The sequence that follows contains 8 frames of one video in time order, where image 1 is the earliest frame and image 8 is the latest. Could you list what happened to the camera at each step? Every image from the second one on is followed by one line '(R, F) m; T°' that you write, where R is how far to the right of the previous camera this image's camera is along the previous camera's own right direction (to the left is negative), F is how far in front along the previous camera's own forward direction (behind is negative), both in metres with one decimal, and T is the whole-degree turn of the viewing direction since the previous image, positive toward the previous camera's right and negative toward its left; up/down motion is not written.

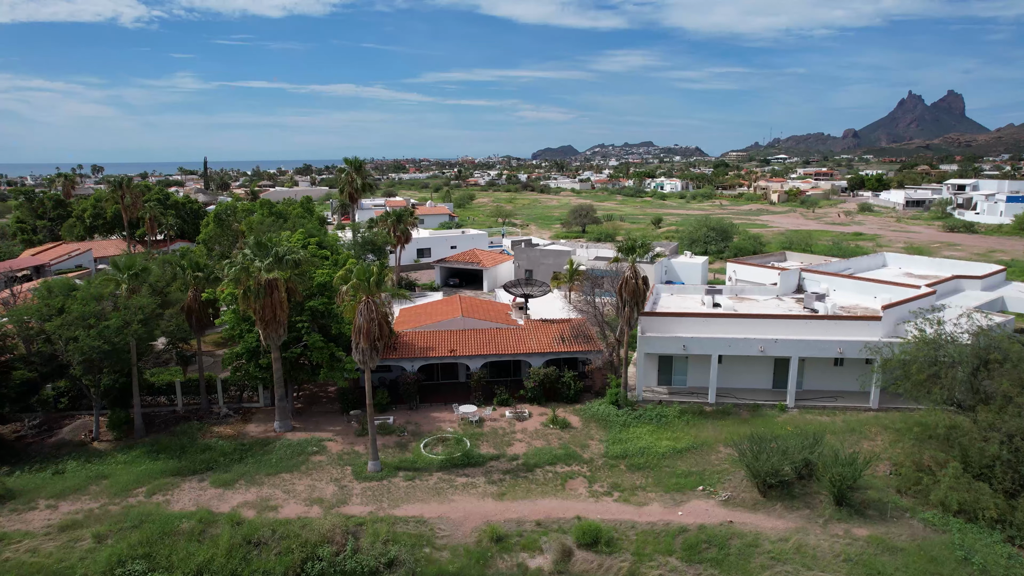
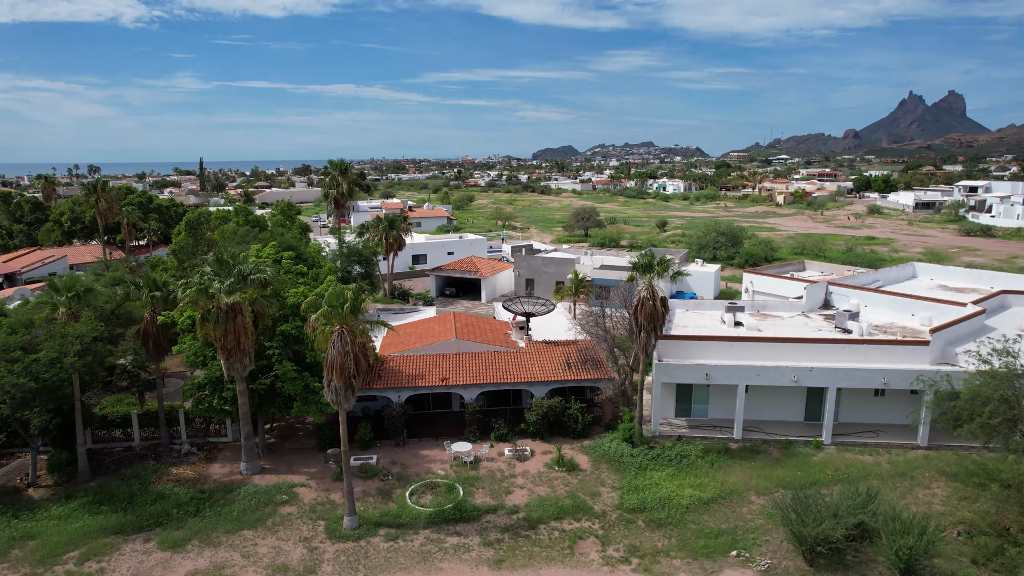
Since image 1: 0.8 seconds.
(0.0, +2.0) m; 0°
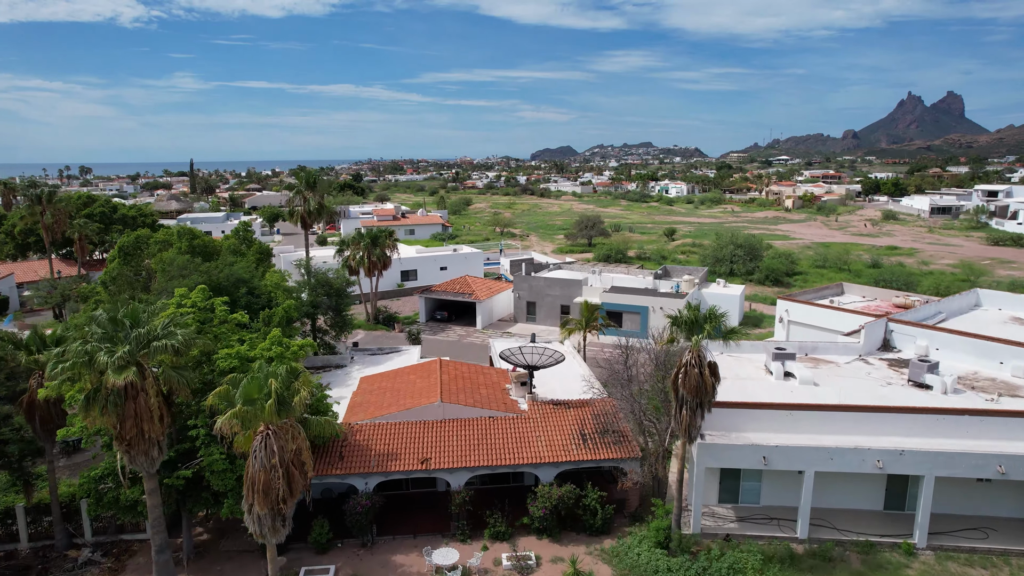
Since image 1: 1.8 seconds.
(0.0, +3.4) m; 0°
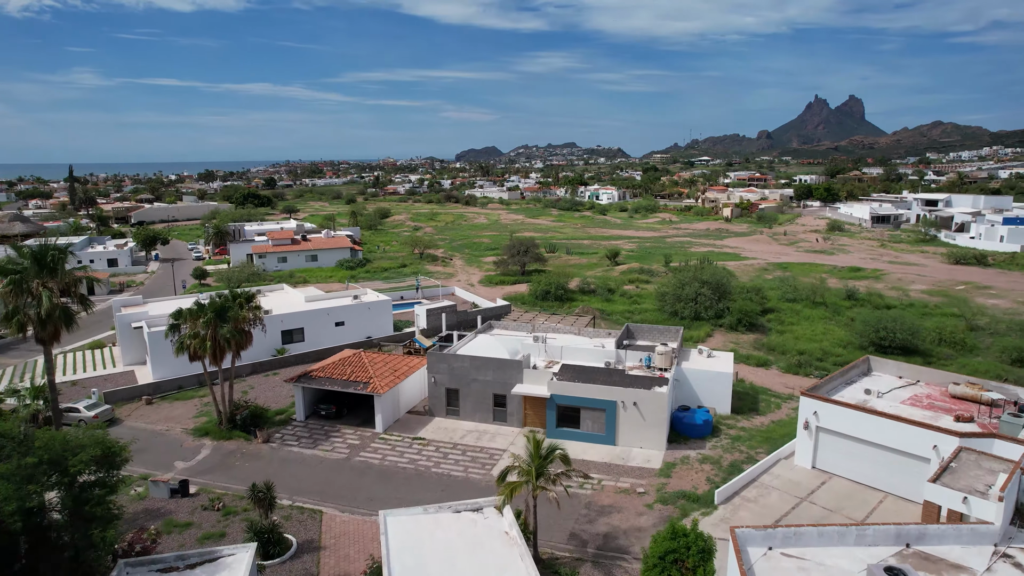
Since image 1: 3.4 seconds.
(+0.5, +7.6) m; +6°
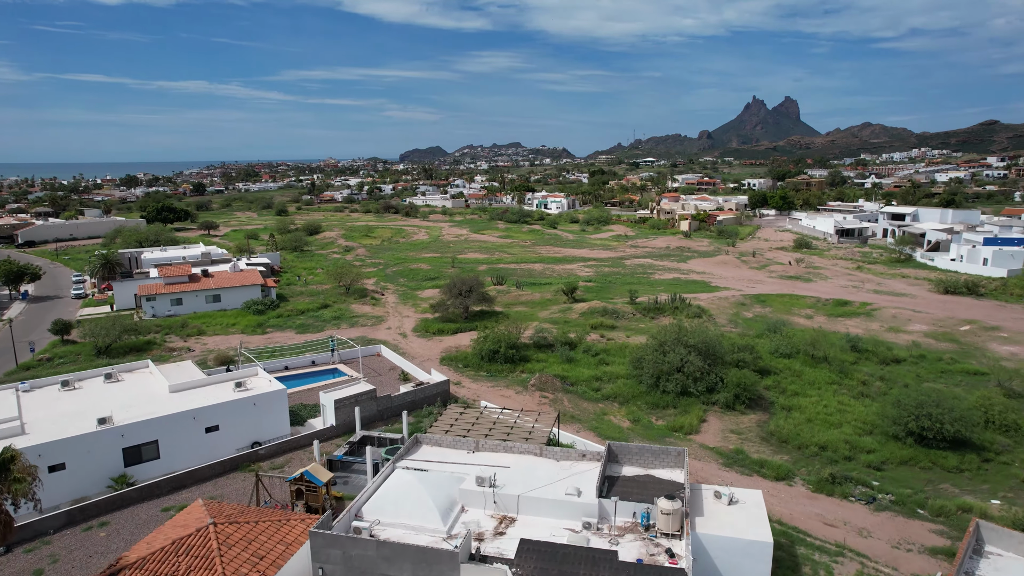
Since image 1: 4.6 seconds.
(+0.4, +7.0) m; +4°
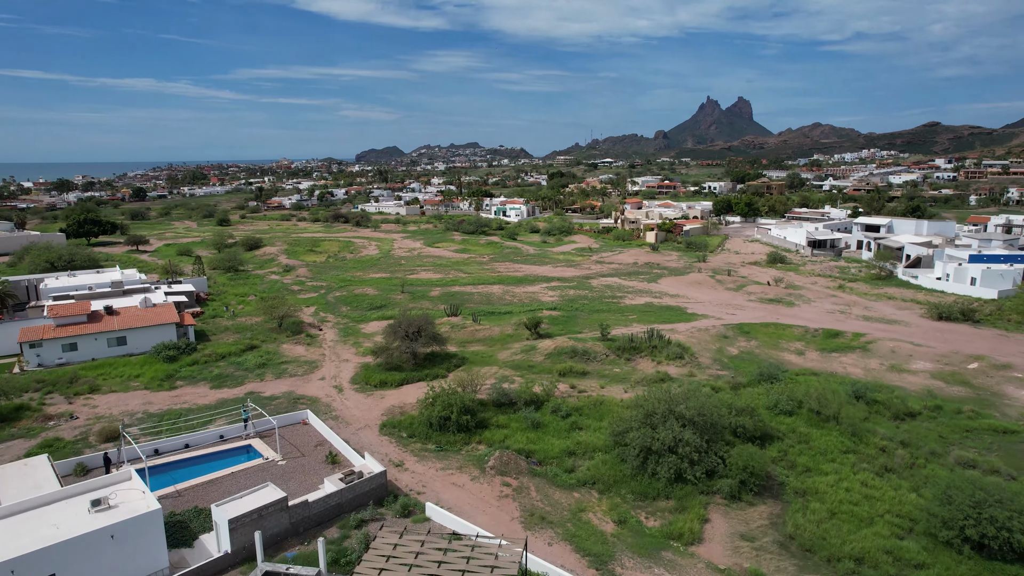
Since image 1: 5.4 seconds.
(+0.3, +5.1) m; +3°
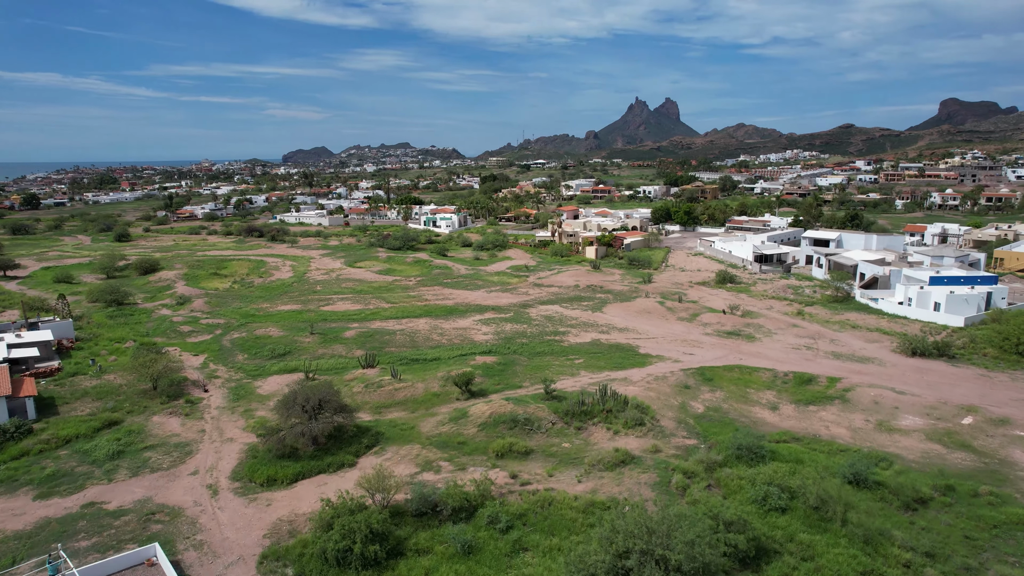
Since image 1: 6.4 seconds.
(+0.5, +6.0) m; +6°
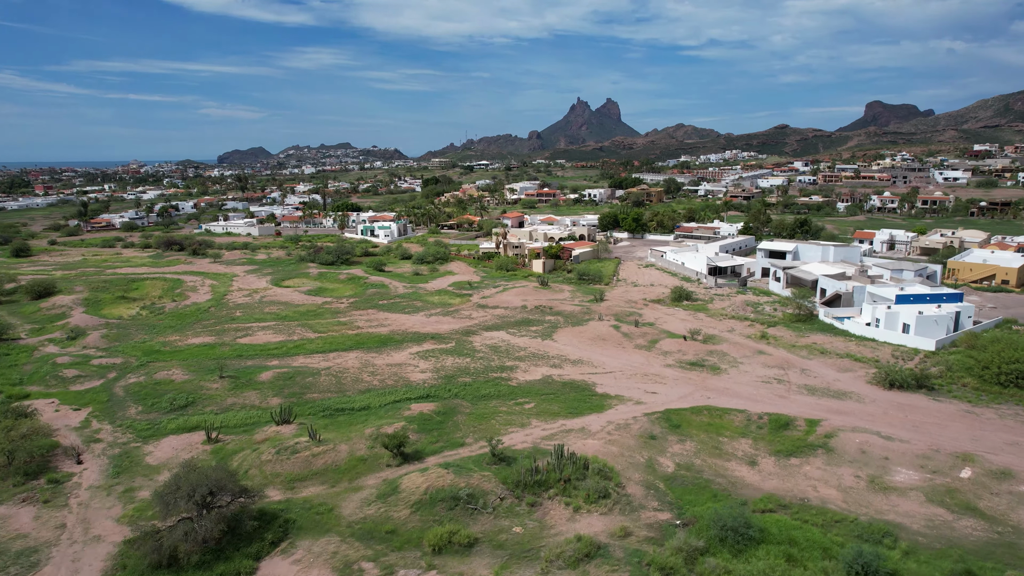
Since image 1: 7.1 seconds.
(+0.3, +4.6) m; +5°
